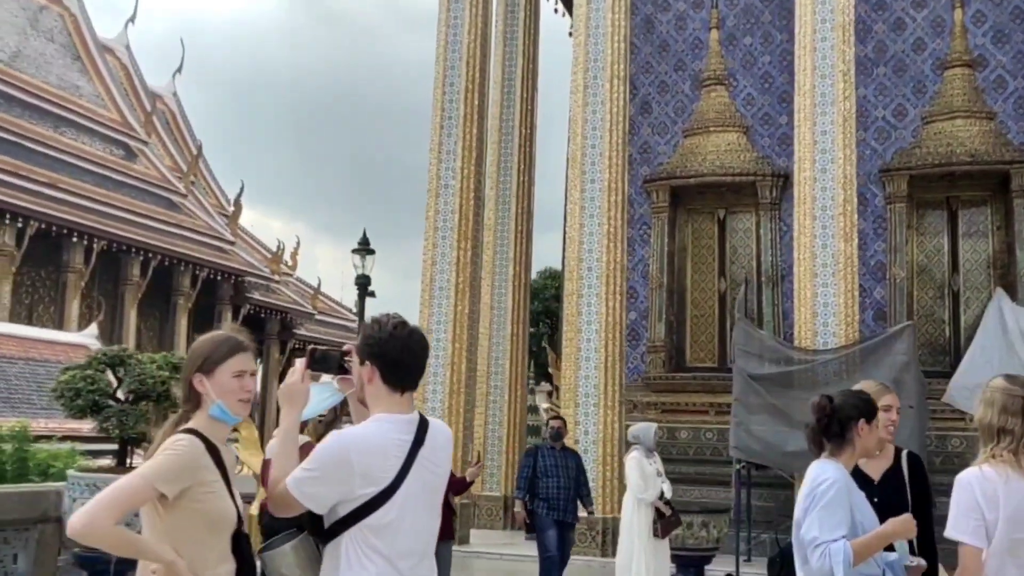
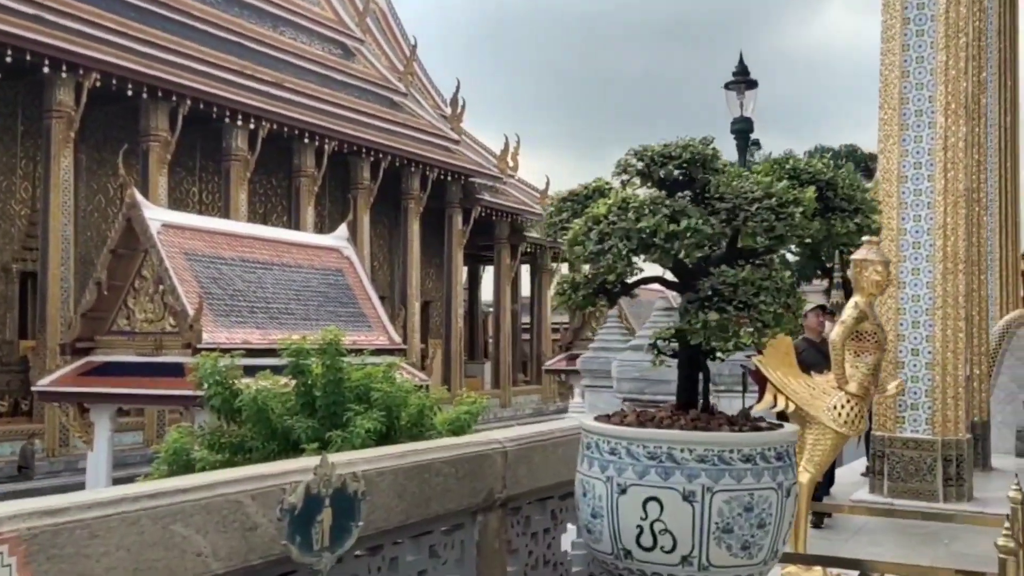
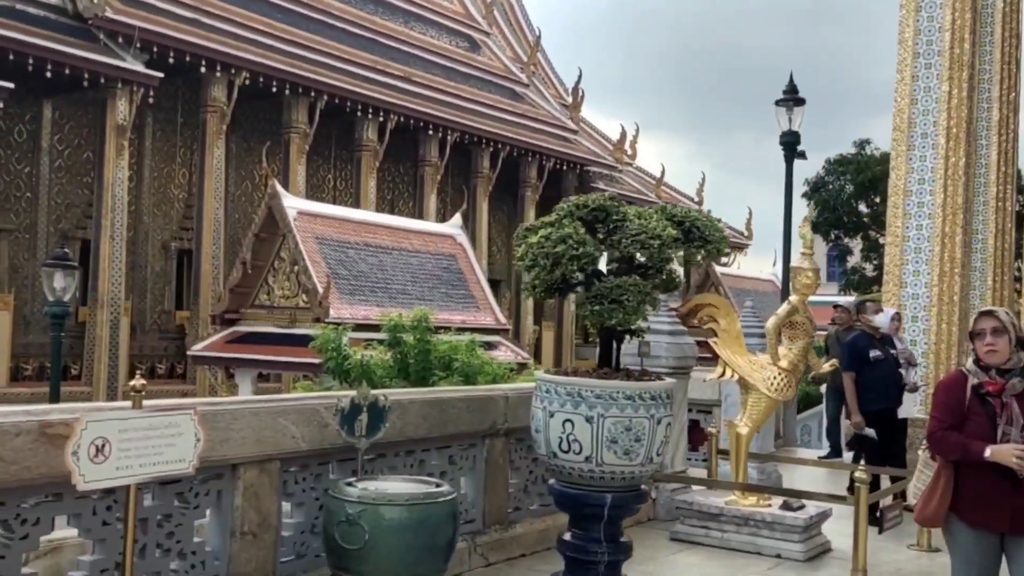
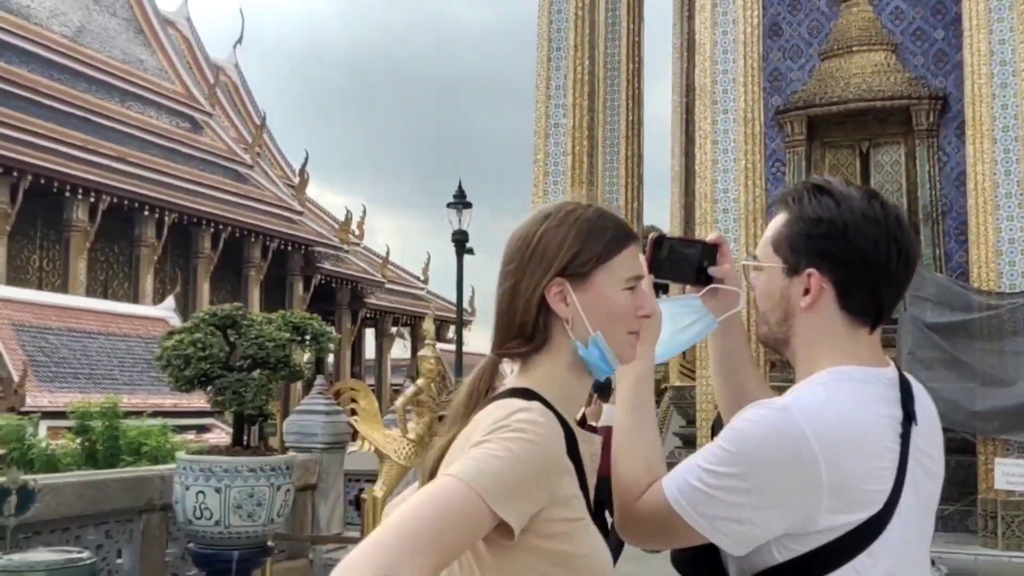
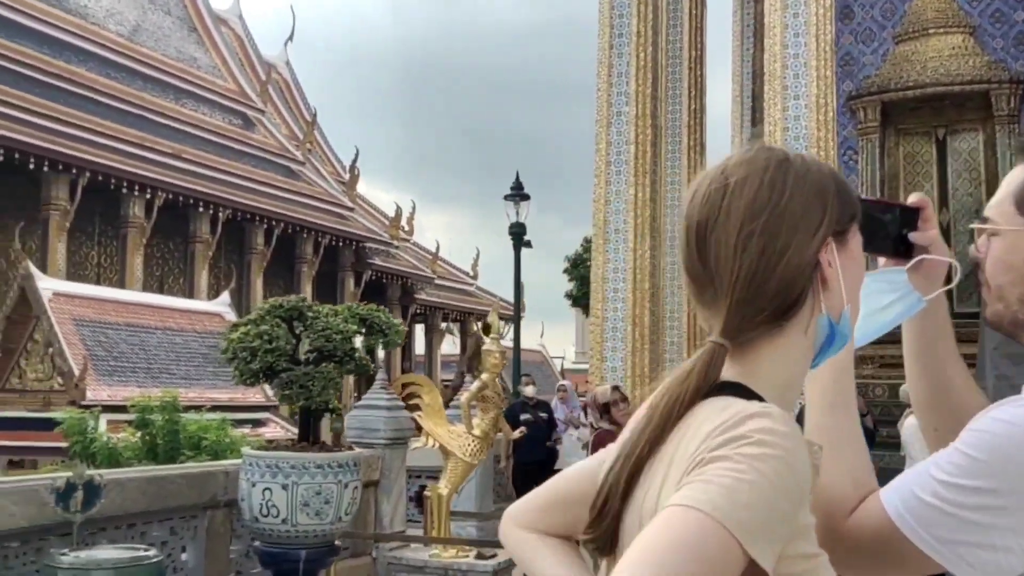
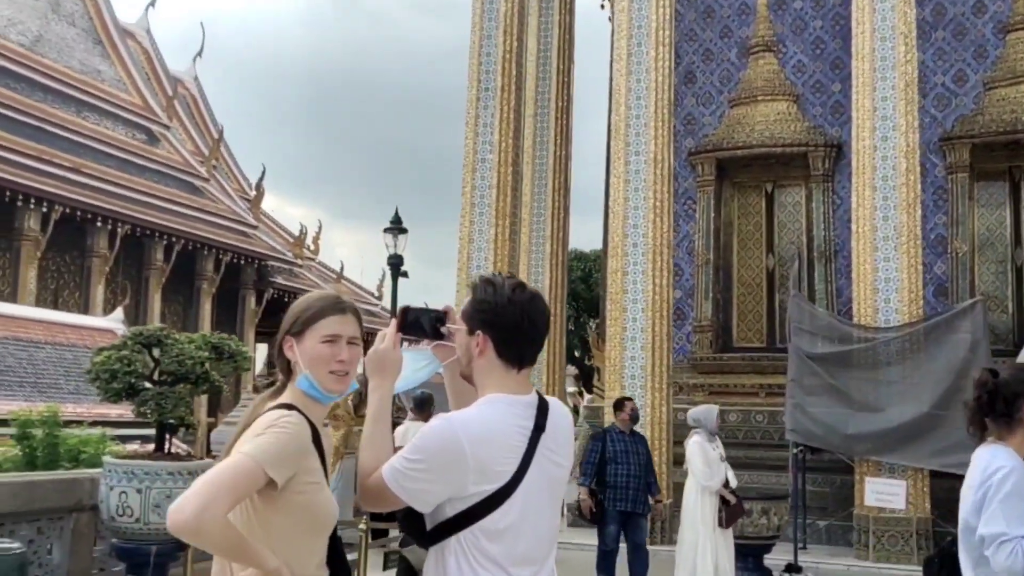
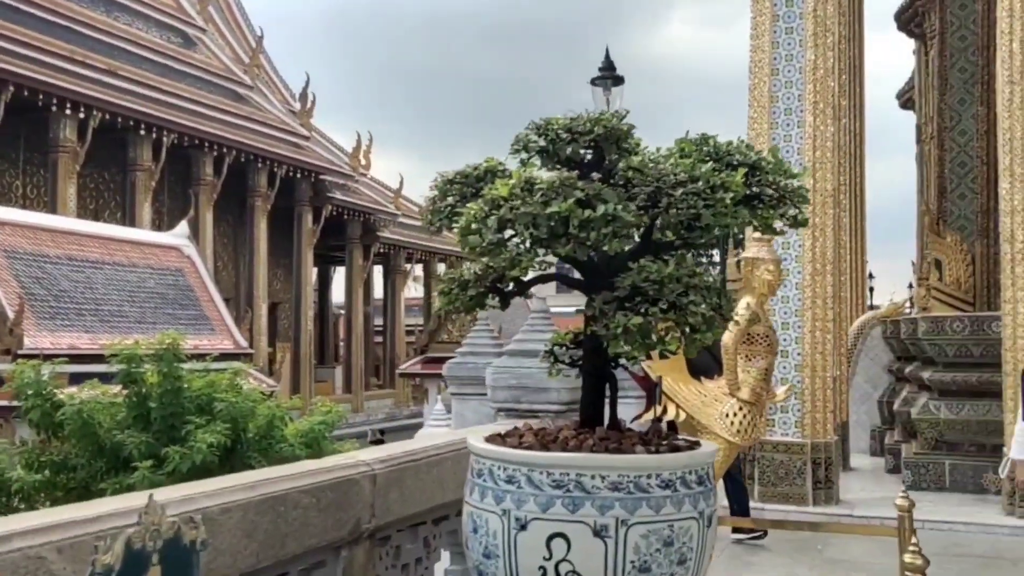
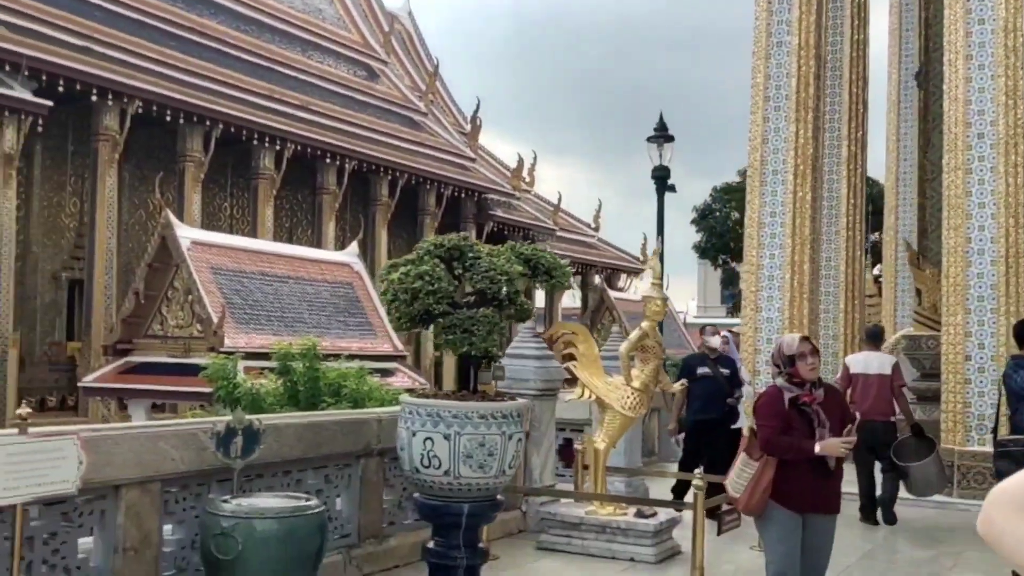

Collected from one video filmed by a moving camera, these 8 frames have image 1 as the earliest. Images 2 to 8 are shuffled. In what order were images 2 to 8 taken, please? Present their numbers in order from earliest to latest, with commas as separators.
6, 4, 5, 8, 3, 2, 7
